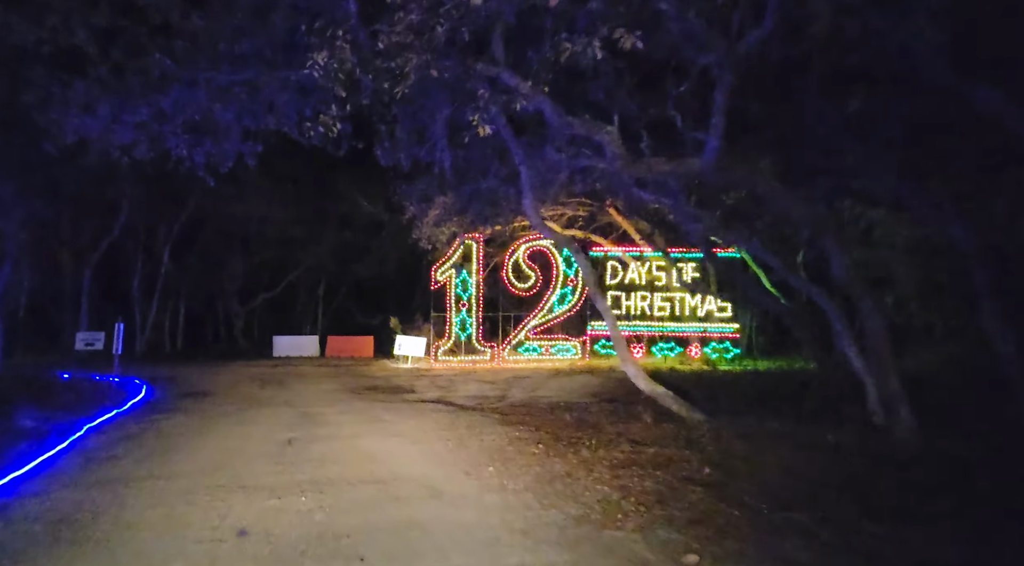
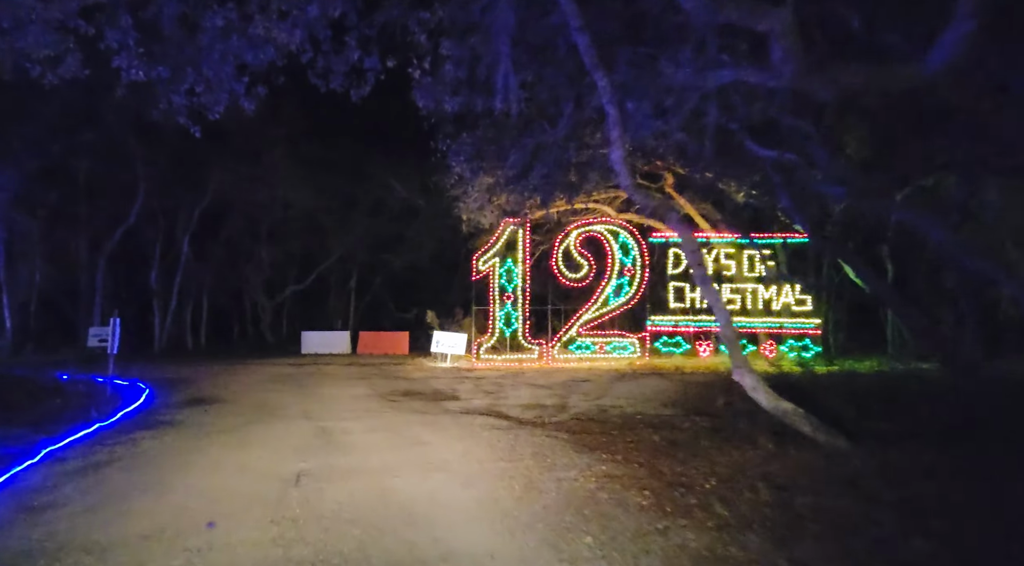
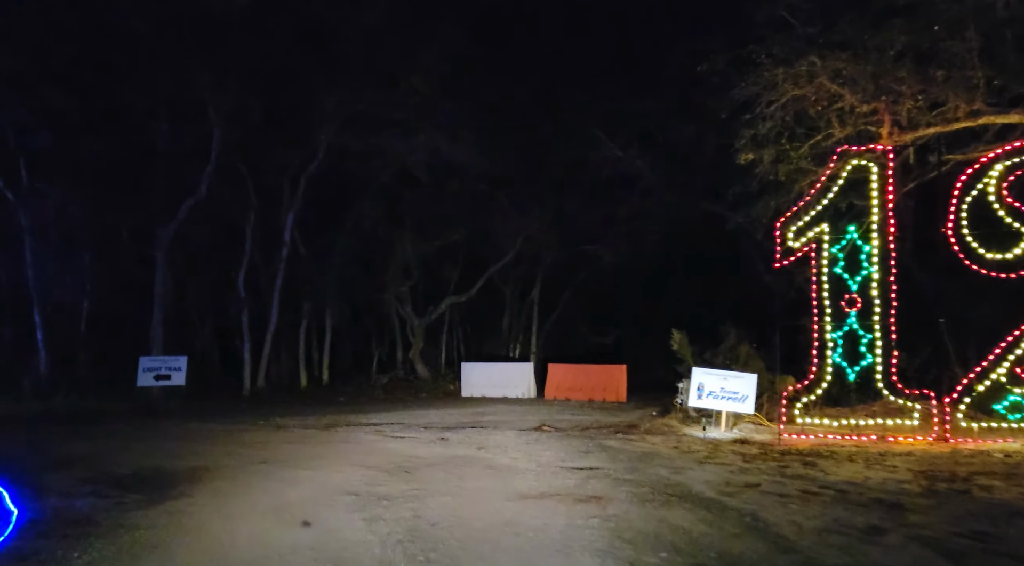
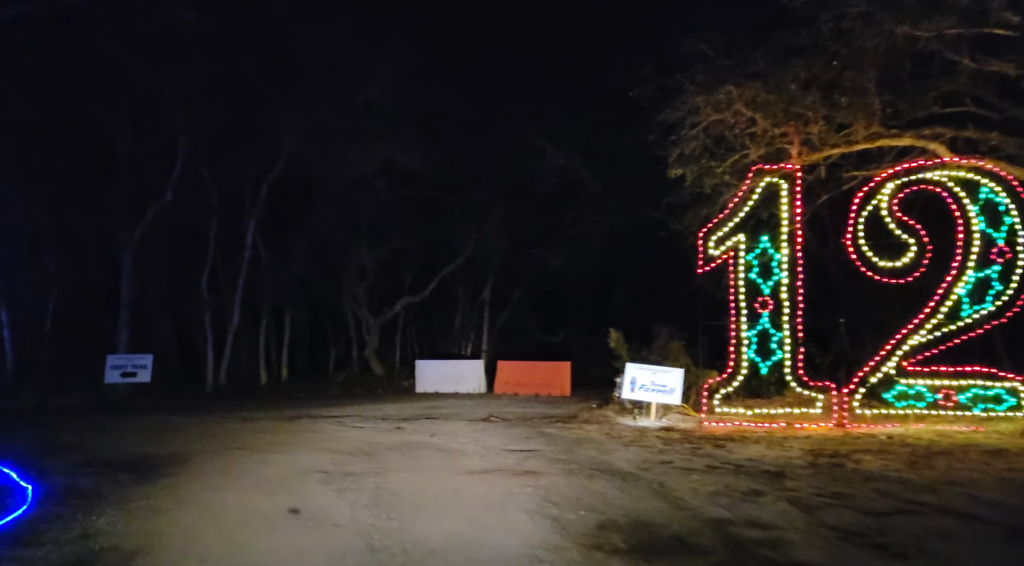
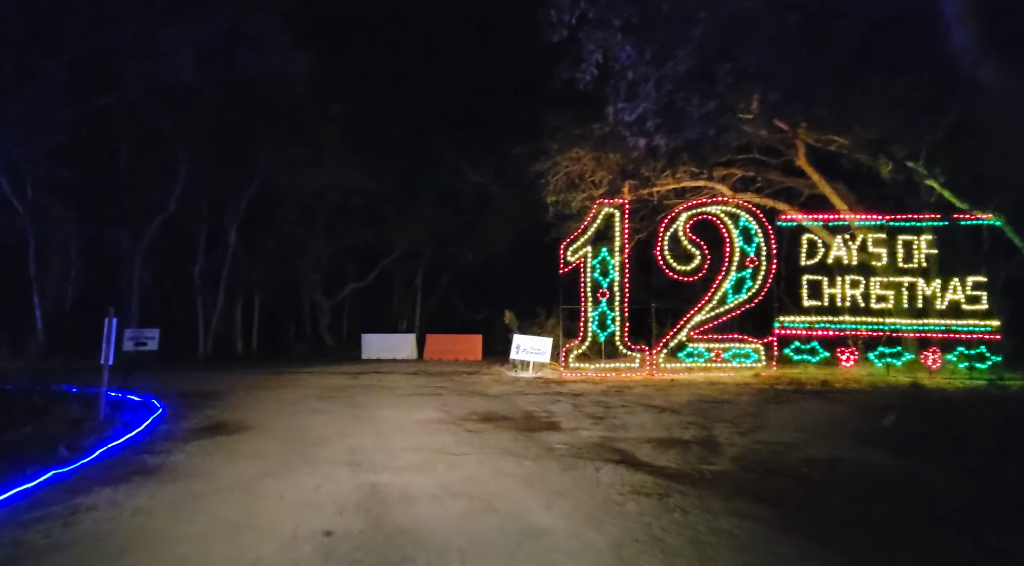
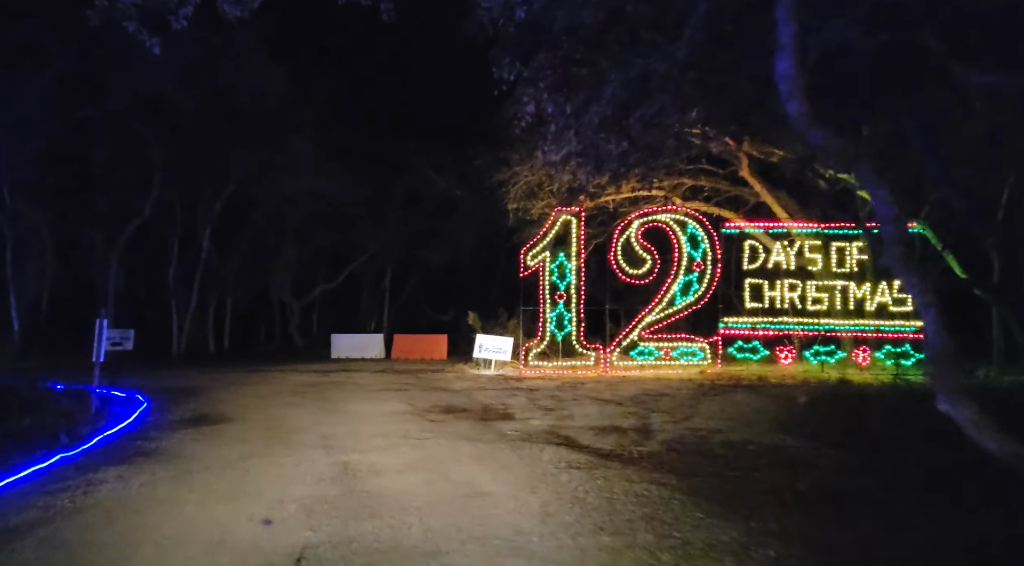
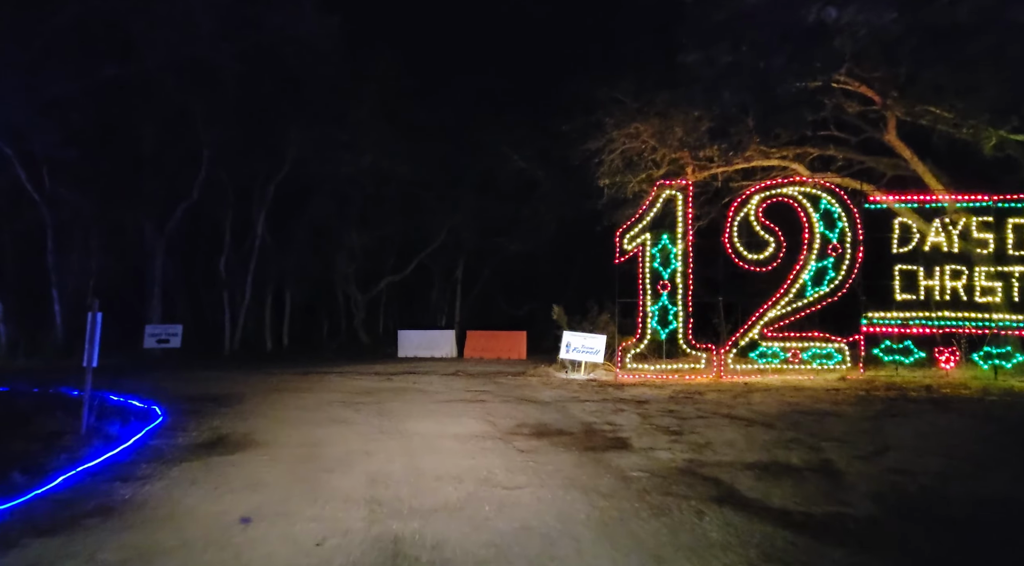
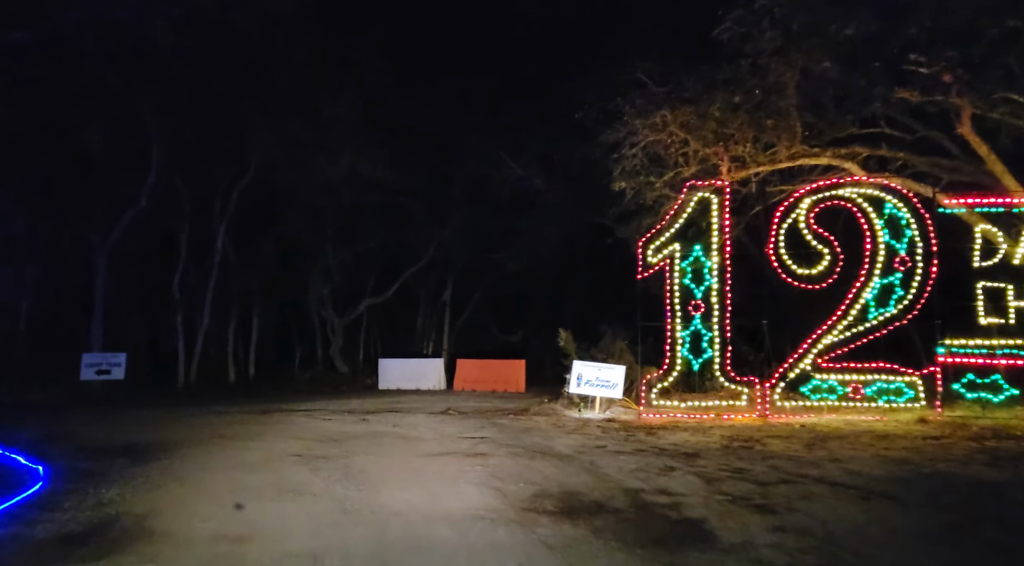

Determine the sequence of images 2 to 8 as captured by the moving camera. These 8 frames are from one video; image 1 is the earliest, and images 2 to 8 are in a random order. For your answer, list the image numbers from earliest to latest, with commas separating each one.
2, 6, 5, 7, 8, 4, 3
